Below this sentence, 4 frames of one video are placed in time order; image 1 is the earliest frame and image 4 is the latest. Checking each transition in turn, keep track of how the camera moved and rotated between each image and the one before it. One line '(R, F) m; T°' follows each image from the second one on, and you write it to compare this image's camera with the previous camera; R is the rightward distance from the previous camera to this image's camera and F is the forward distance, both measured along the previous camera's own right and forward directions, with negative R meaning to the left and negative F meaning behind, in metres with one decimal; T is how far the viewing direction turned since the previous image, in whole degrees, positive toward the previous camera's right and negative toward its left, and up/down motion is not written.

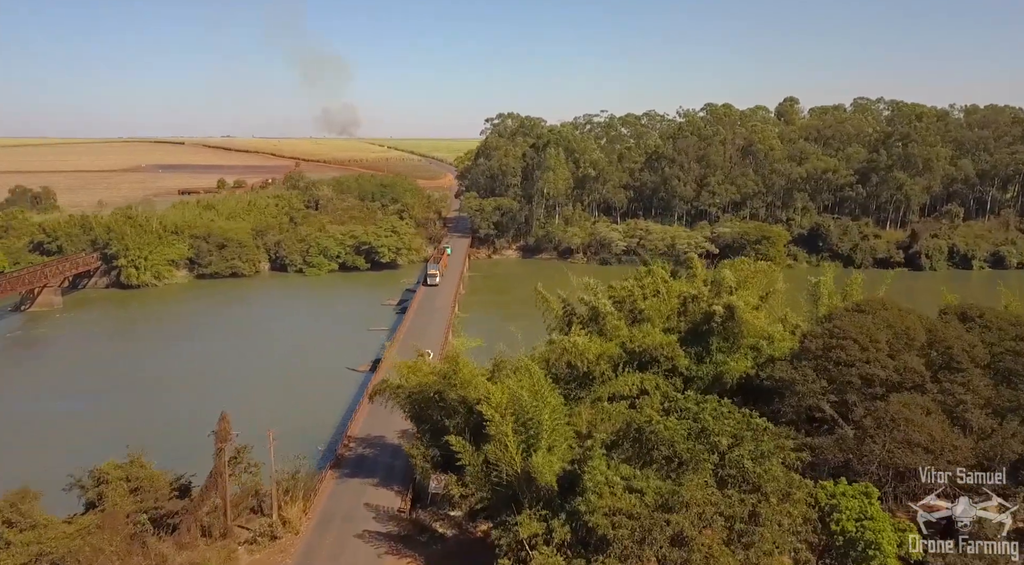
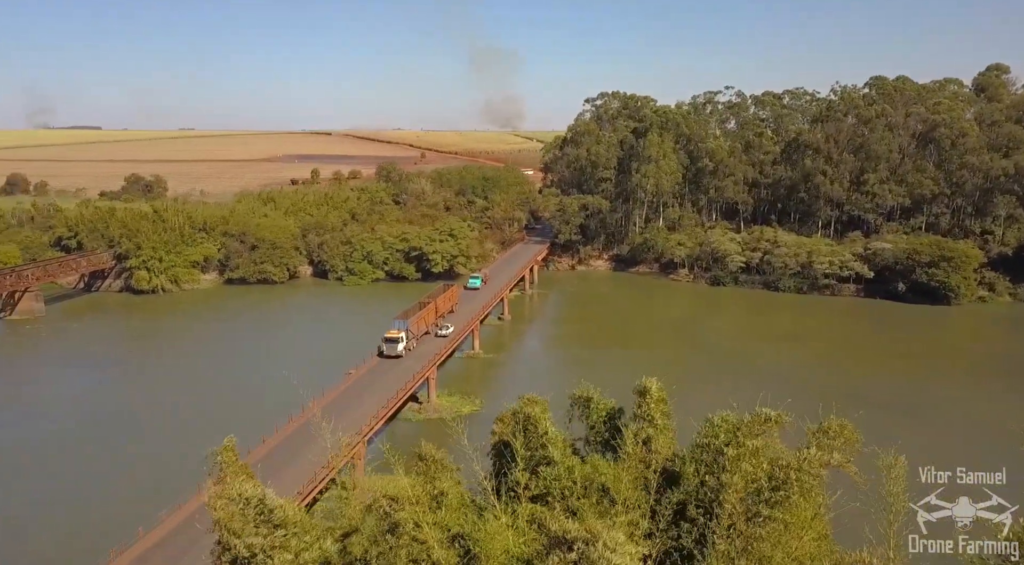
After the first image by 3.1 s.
(+5.1, +13.2) m; -12°
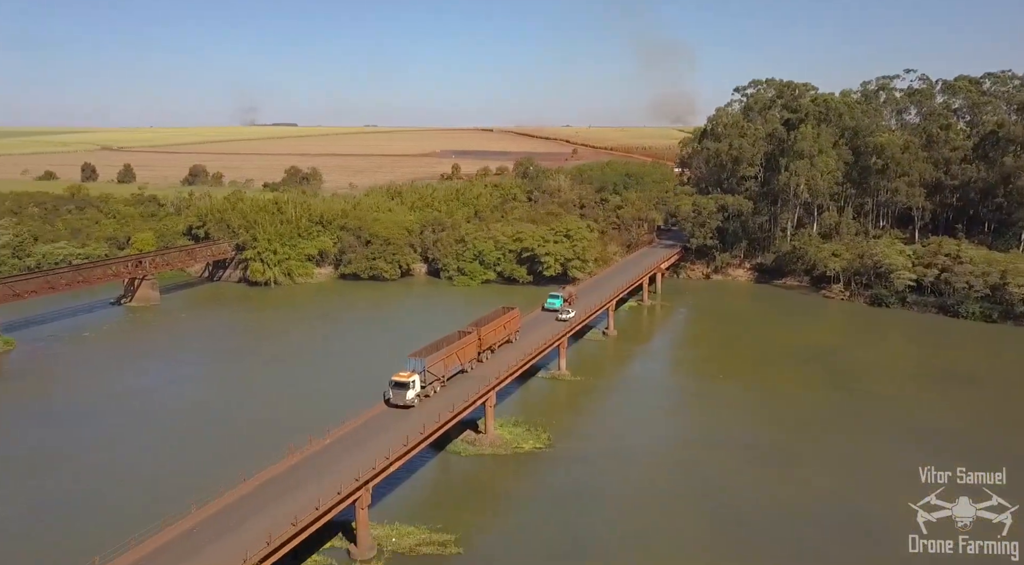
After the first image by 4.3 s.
(+2.7, +4.8) m; -12°
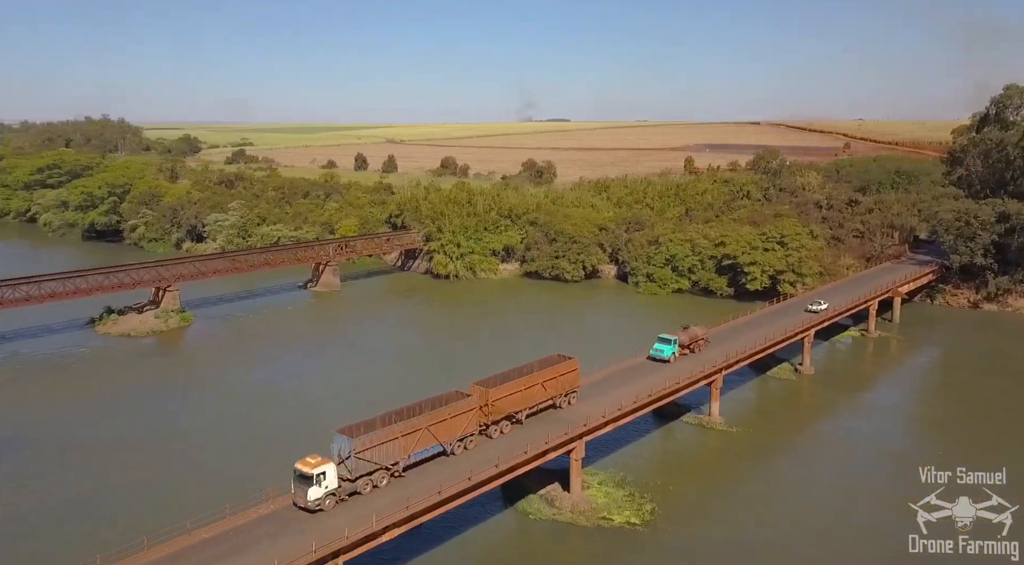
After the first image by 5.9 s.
(+3.5, +6.3) m; -19°
